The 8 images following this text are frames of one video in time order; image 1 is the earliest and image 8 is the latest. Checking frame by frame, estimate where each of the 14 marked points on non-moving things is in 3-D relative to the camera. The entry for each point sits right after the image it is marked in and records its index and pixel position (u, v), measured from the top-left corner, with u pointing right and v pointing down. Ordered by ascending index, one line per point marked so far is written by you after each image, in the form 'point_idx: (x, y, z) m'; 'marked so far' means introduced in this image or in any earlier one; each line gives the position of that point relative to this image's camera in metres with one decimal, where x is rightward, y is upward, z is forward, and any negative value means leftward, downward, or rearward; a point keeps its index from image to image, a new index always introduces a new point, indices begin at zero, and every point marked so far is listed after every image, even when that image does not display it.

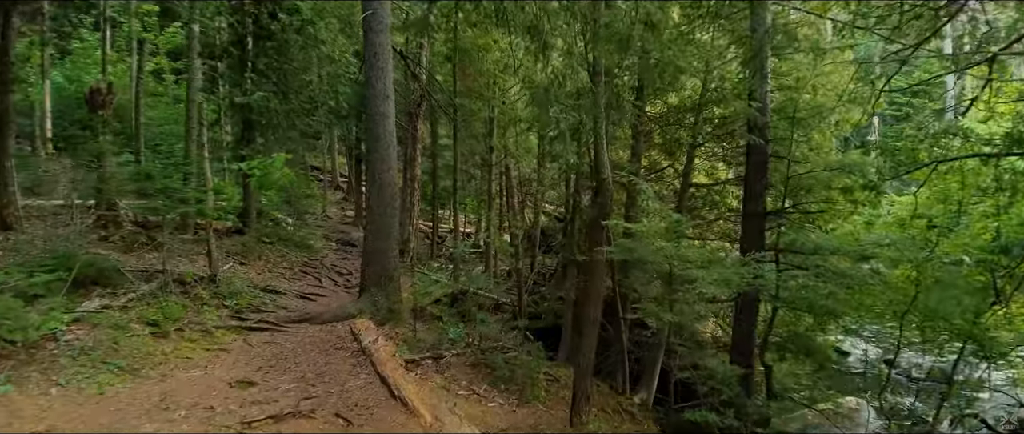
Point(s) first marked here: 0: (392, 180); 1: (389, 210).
0: (-1.6, +0.5, +11.4) m
1: (-1.7, +0.1, +11.3) m
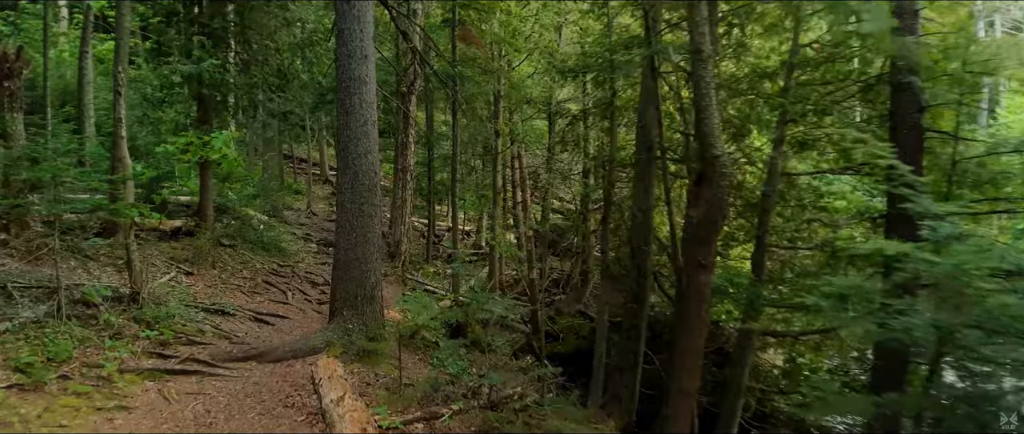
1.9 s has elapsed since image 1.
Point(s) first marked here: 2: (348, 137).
0: (-1.4, +0.5, +8.6) m
1: (-1.5, +0.1, +8.5) m
2: (-1.7, +0.8, +8.5) m
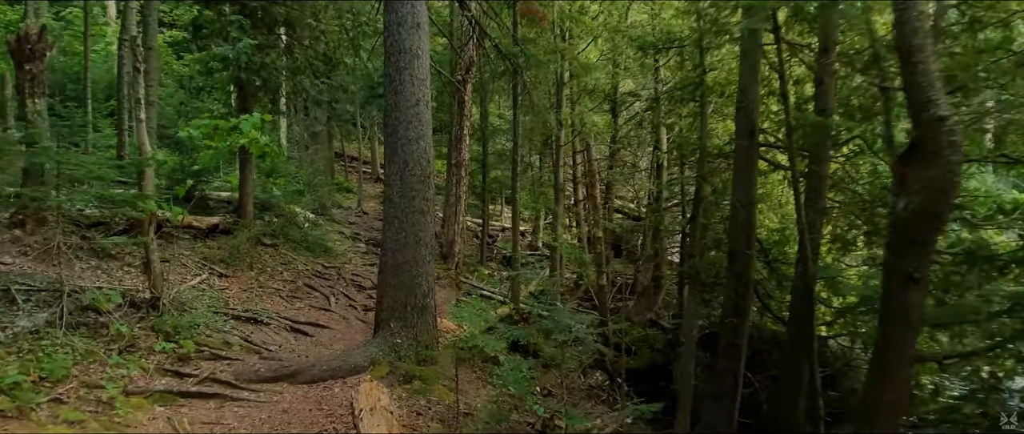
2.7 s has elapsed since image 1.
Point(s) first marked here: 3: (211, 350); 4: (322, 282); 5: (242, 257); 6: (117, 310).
0: (-0.8, +0.5, +7.4) m
1: (-0.8, +0.1, +7.3) m
2: (-1.0, +0.9, +7.3) m
3: (-2.6, -1.1, +7.2) m
4: (-2.6, -0.9, +11.5) m
5: (-3.4, -0.5, +10.6) m
6: (-3.4, -0.8, +7.2) m
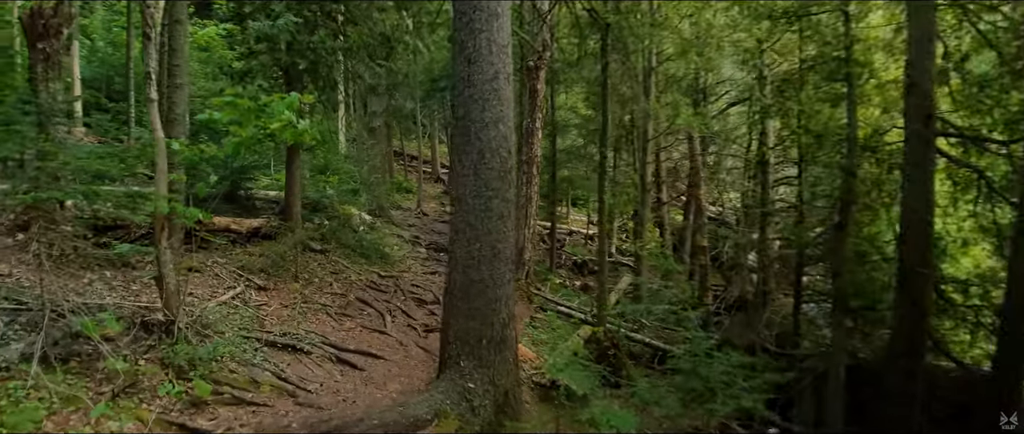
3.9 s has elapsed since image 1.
0: (-0.1, +0.5, +5.7) m
1: (-0.1, +0.1, +5.7) m
2: (-0.3, +0.8, +5.7) m
3: (-1.9, -1.2, +5.6) m
4: (-1.6, -0.9, +9.9) m
5: (-2.4, -0.5, +9.1) m
6: (-2.7, -0.8, +5.7) m
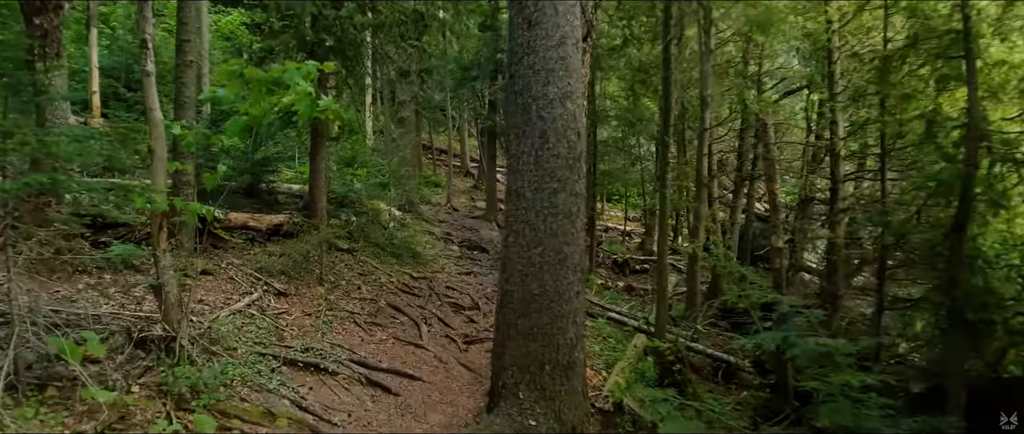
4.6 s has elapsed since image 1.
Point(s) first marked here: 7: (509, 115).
0: (+0.3, +0.5, +4.7) m
1: (+0.3, +0.1, +4.6) m
2: (+0.1, +0.8, +4.6) m
3: (-1.5, -1.1, +4.7) m
4: (-1.1, -0.8, +9.0) m
5: (-2.0, -0.5, +8.1) m
6: (-2.3, -0.8, +4.7) m
7: (0.0, +0.6, +4.8) m
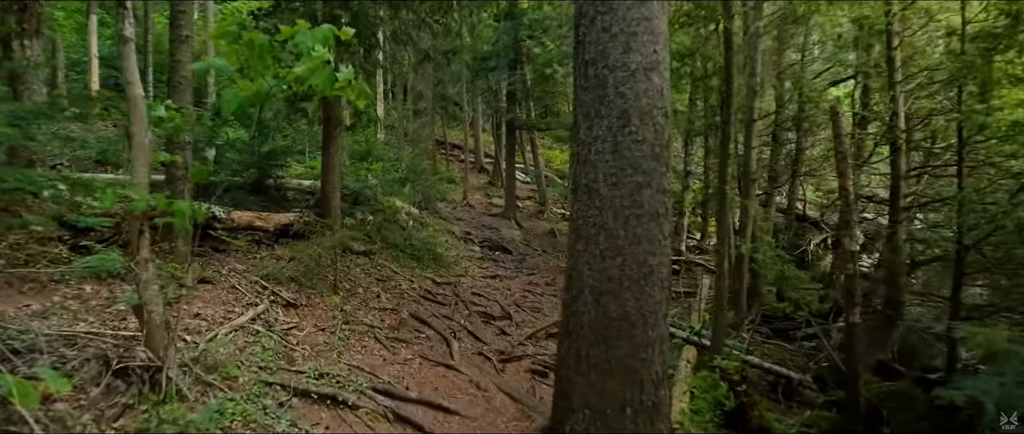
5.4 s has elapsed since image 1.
0: (+0.6, +0.5, +3.7) m
1: (+0.6, +0.1, +3.6) m
2: (+0.4, +0.8, +3.6) m
3: (-1.2, -1.2, +3.7) m
4: (-0.7, -0.8, +8.0) m
5: (-1.6, -0.5, +7.2) m
6: (-2.0, -0.8, +3.8) m
7: (+0.3, +0.6, +3.8) m
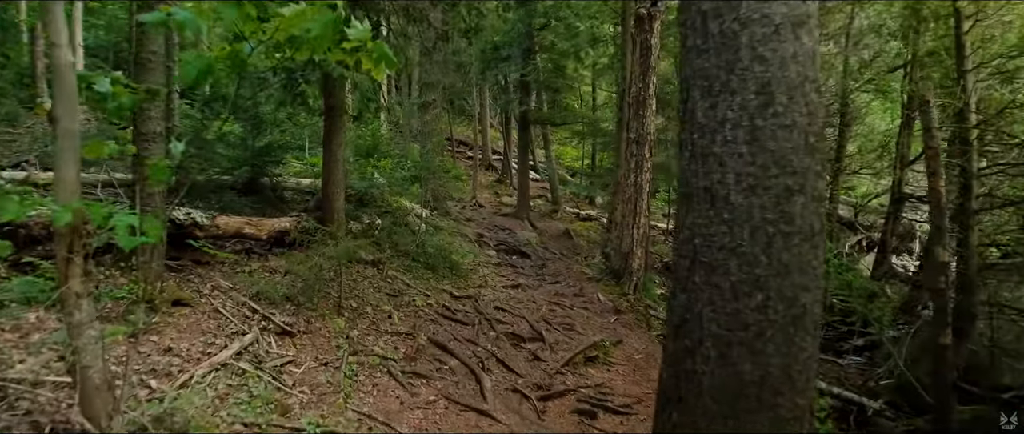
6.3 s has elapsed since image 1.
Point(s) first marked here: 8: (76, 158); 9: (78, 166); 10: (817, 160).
0: (+0.9, +0.4, +2.5) m
1: (+0.9, 0.0, +2.5) m
2: (+0.7, +0.8, +2.5) m
3: (-0.9, -1.2, +2.6) m
4: (-0.5, -0.9, +6.9) m
5: (-1.3, -0.5, +6.0) m
6: (-1.7, -0.9, +2.6) m
7: (+0.6, +0.5, +2.6) m
8: (-1.5, +0.2, +3.0) m
9: (-1.5, +0.2, +3.0) m
10: (+1.0, +0.2, +2.6) m
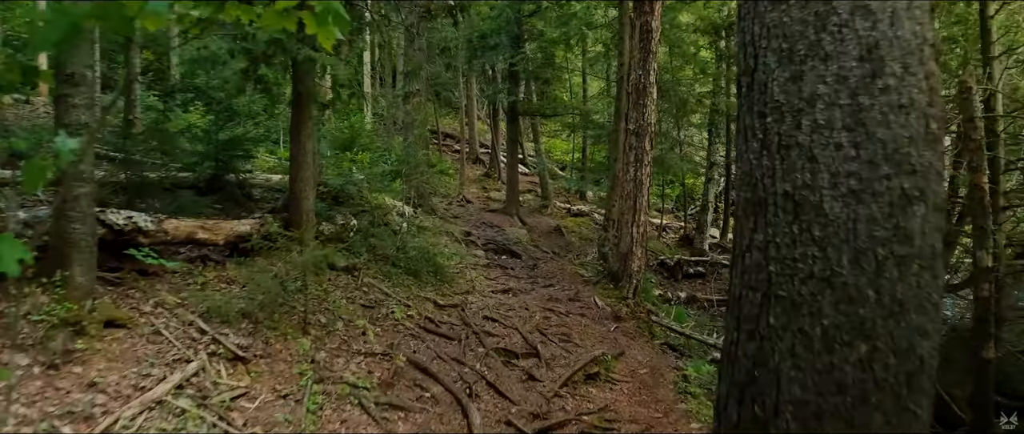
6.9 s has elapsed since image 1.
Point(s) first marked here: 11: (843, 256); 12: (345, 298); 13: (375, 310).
0: (+0.9, +0.4, +1.8) m
1: (+0.9, 0.0, +1.8) m
2: (+0.7, +0.7, +1.7) m
3: (-0.9, -1.3, +1.8) m
4: (-0.5, -0.9, +6.1) m
5: (-1.4, -0.5, +5.3) m
6: (-1.7, -0.9, +1.9) m
7: (+0.6, +0.5, +1.9) m
8: (-1.5, +0.2, +2.2) m
9: (-1.5, +0.1, +2.2) m
10: (+1.0, +0.1, +1.9) m
11: (+0.7, -0.1, +1.8) m
12: (-1.2, -0.6, +6.0) m
13: (-1.0, -0.7, +6.1) m
